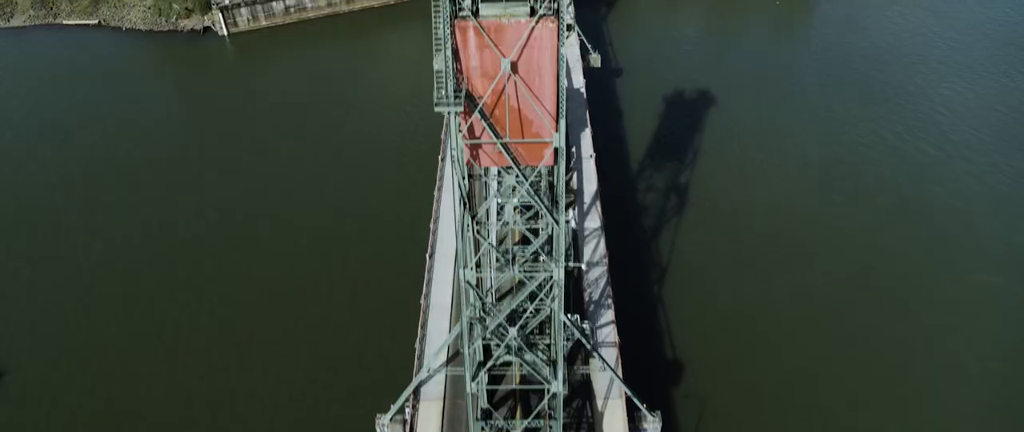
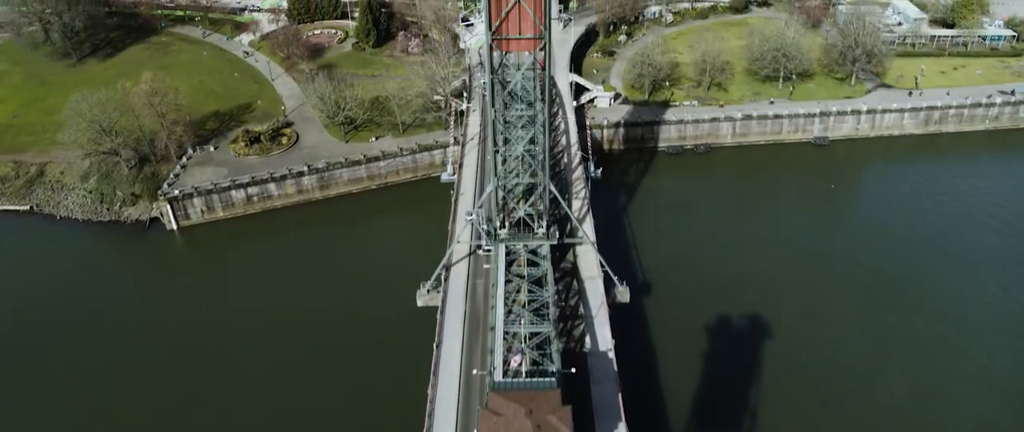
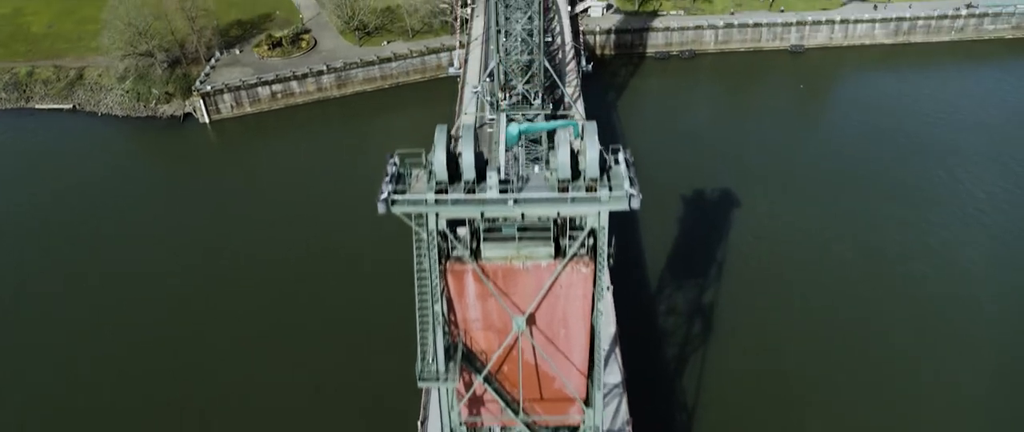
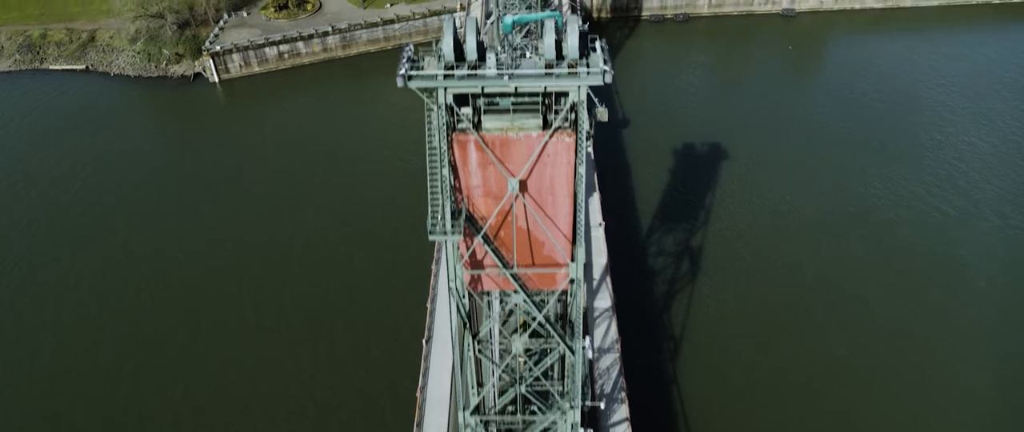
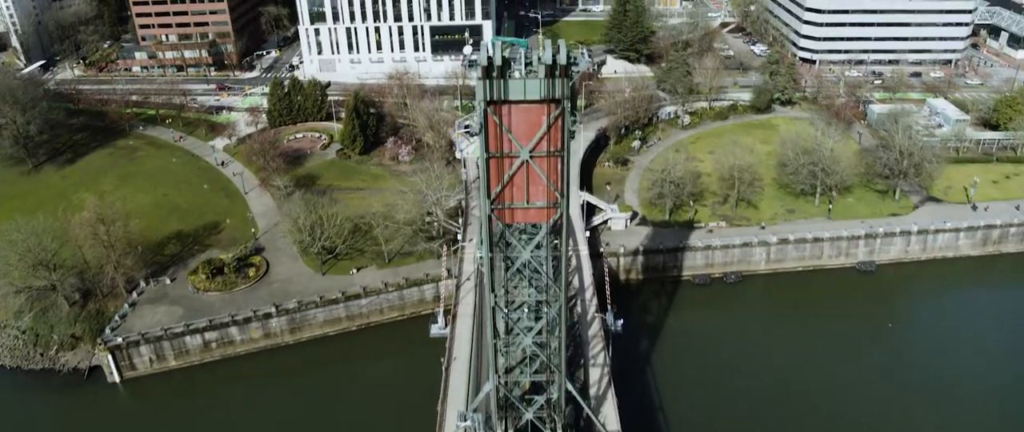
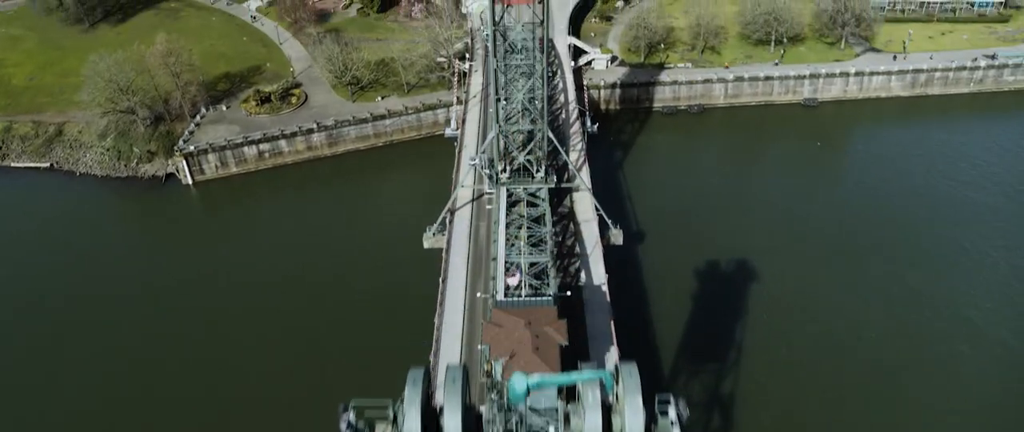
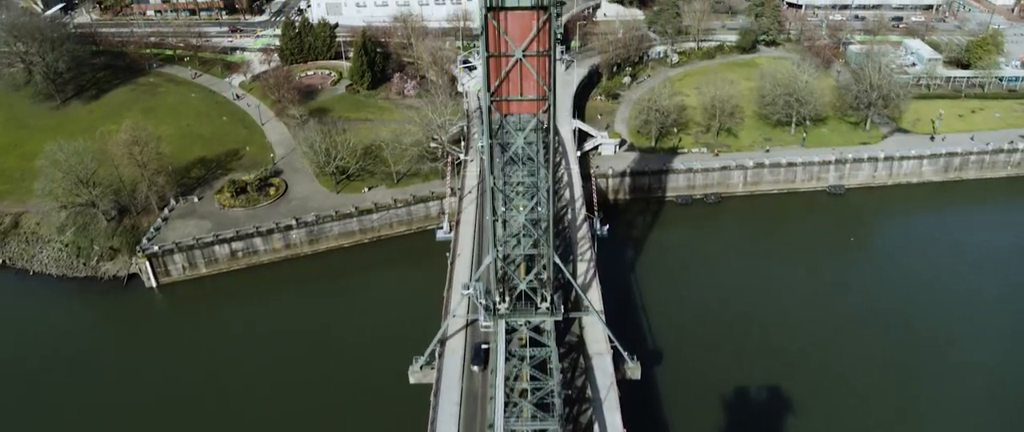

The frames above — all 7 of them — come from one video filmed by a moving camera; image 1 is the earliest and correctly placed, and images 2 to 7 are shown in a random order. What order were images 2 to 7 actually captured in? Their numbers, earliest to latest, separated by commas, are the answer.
4, 3, 6, 2, 7, 5
